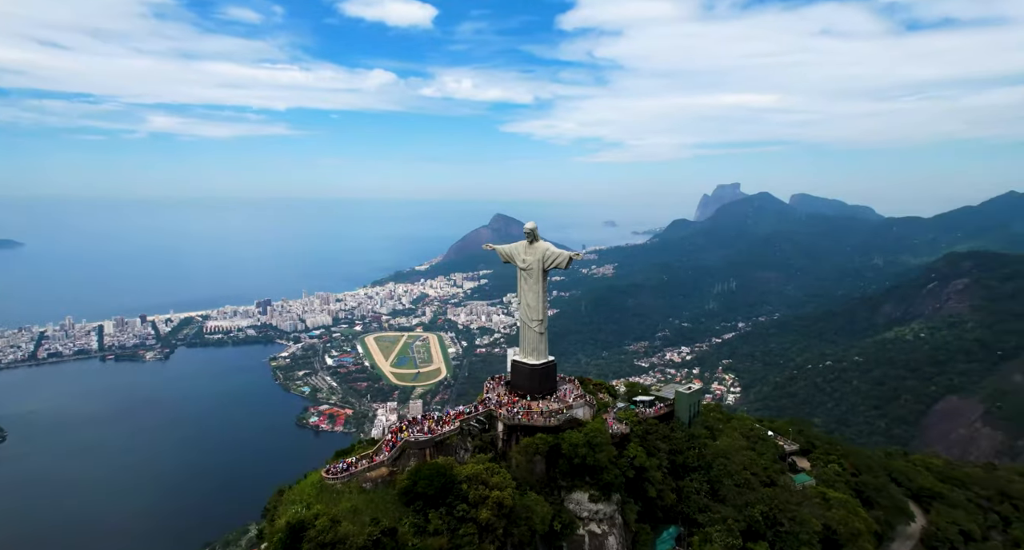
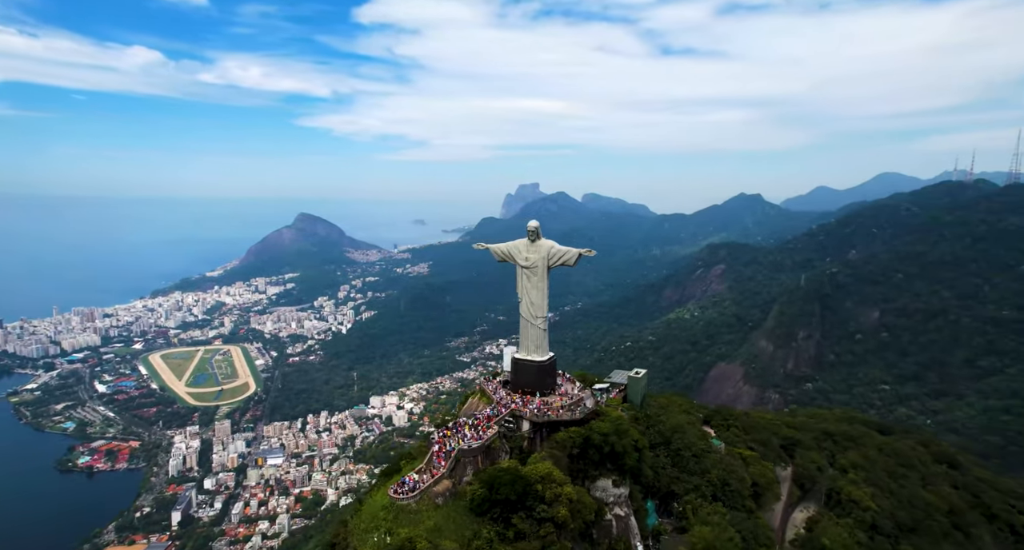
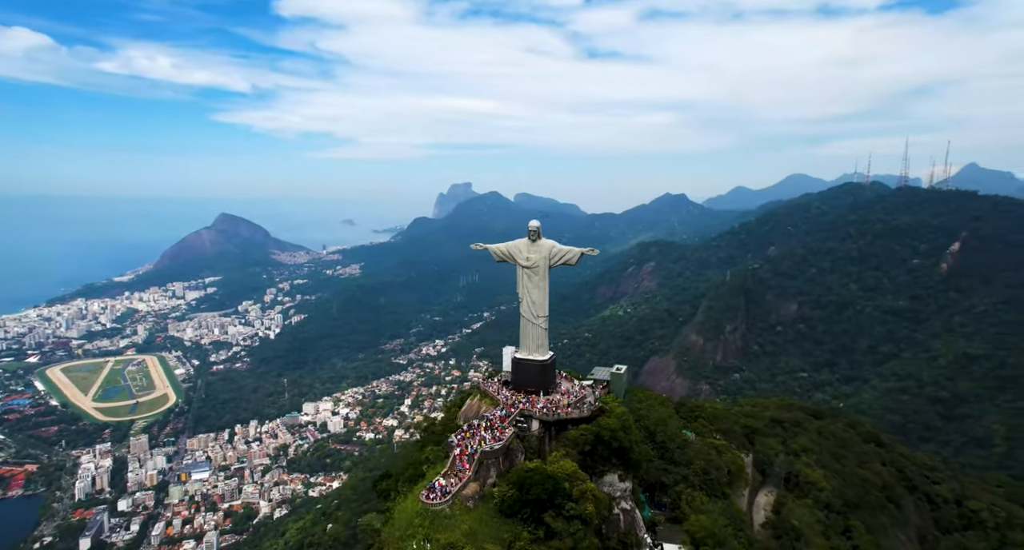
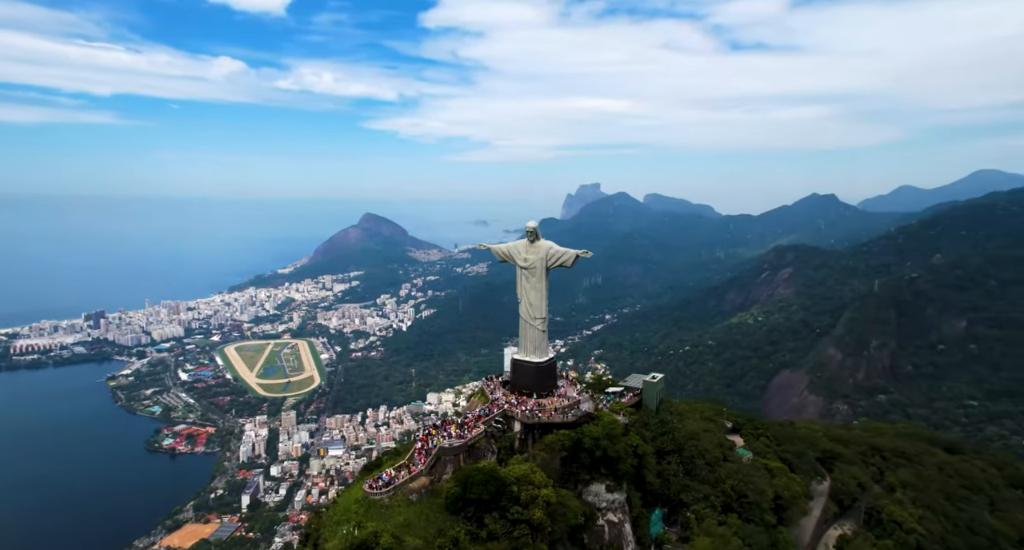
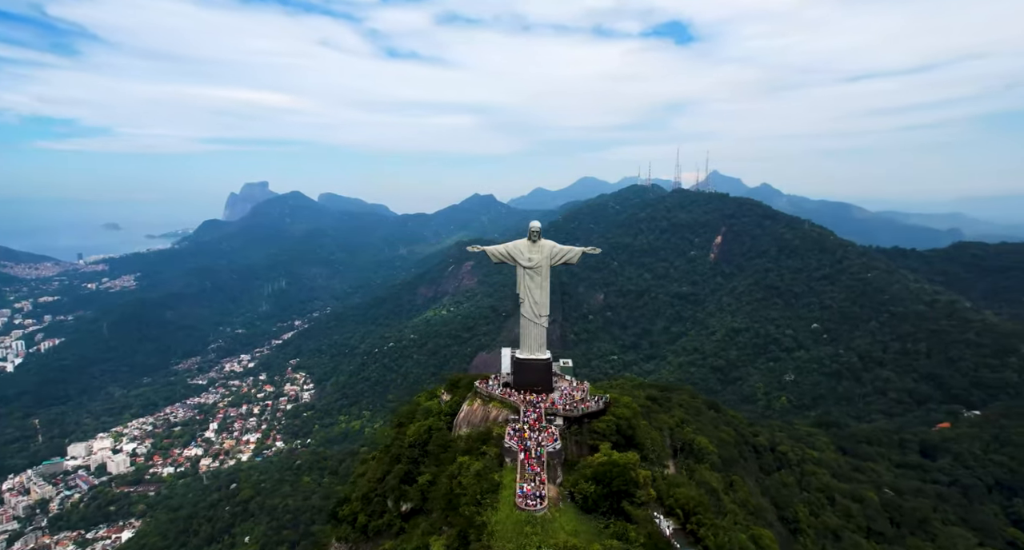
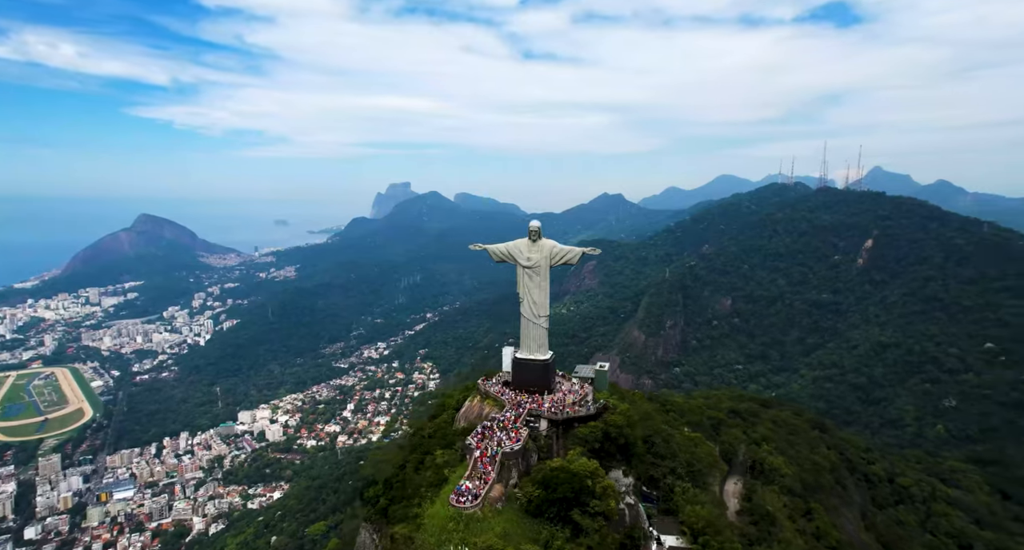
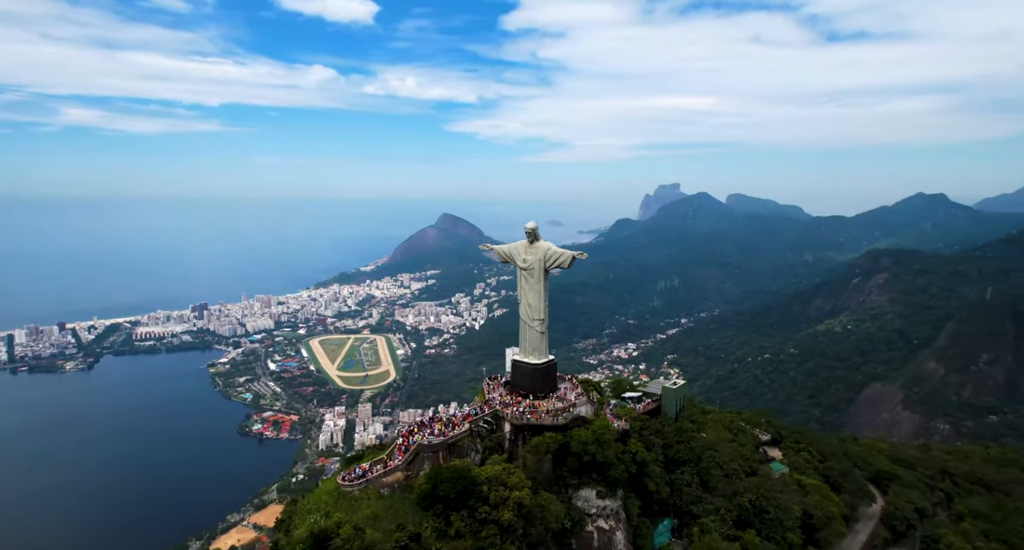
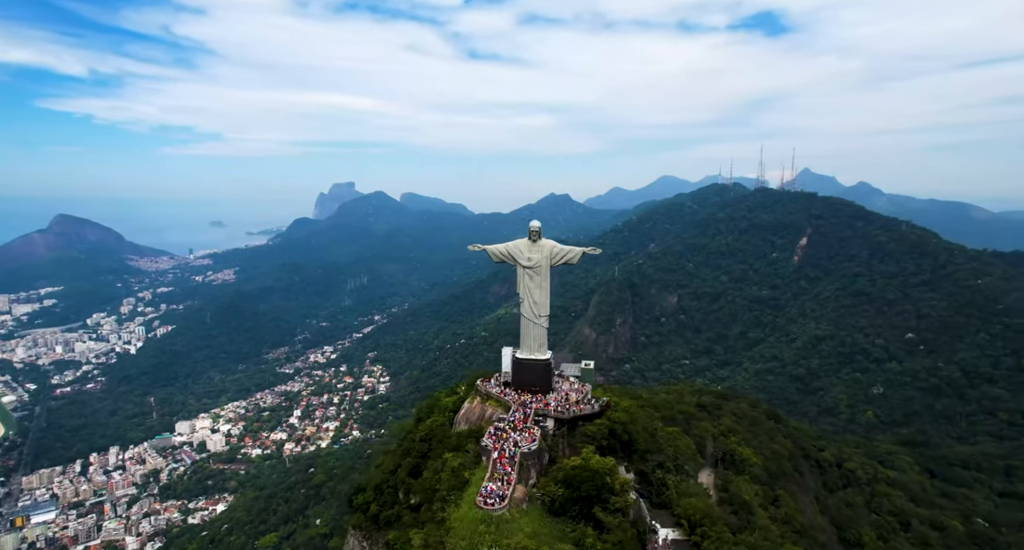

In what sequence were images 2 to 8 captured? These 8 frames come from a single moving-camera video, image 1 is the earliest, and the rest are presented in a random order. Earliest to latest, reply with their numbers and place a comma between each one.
7, 4, 2, 3, 6, 8, 5
